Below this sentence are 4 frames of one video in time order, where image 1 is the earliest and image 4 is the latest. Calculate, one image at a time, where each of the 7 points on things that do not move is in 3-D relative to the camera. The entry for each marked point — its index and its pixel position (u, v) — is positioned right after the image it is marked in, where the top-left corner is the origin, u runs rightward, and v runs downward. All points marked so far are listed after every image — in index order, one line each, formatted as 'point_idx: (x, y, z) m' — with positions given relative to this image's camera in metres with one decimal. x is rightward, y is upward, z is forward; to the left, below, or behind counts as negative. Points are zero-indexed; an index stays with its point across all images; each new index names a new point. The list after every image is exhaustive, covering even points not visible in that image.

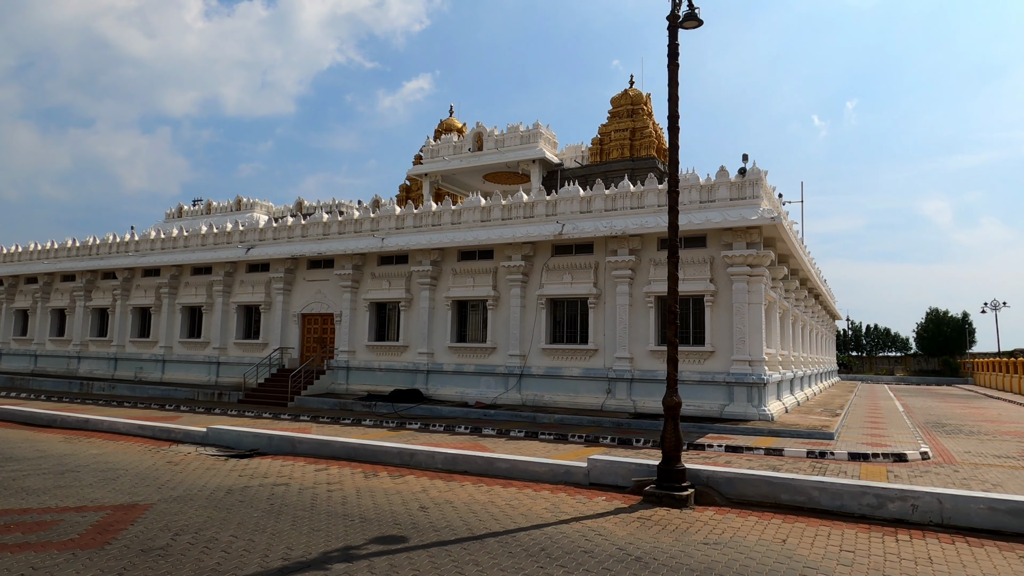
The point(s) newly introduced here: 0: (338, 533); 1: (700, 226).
0: (-1.3, -1.8, +4.7) m
1: (+4.4, +1.4, +14.9) m
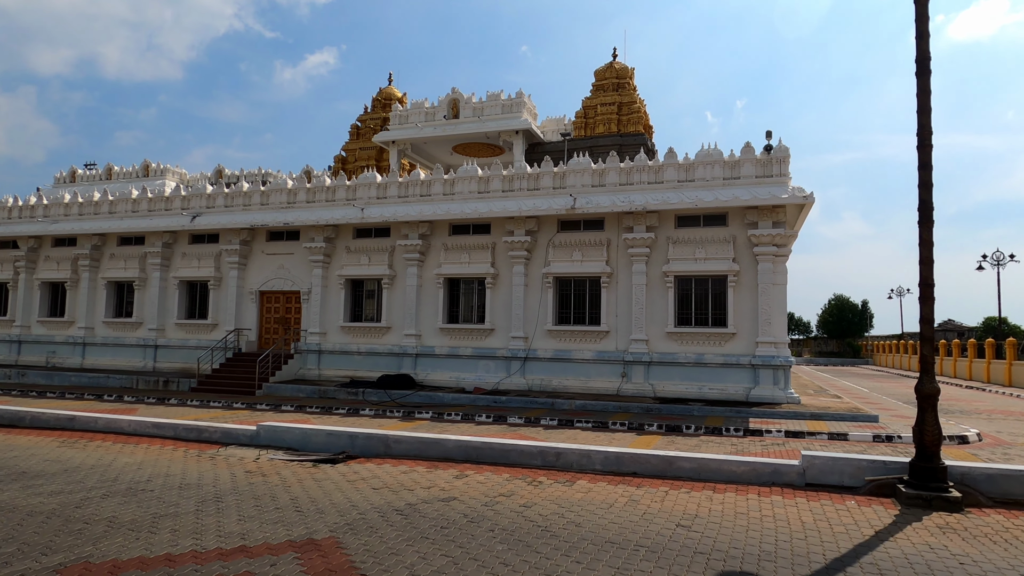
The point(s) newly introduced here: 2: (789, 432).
0: (+0.8, -1.5, +3.5) m
1: (+4.8, +1.9, +14.4) m
2: (+4.8, -2.5, +11.2) m
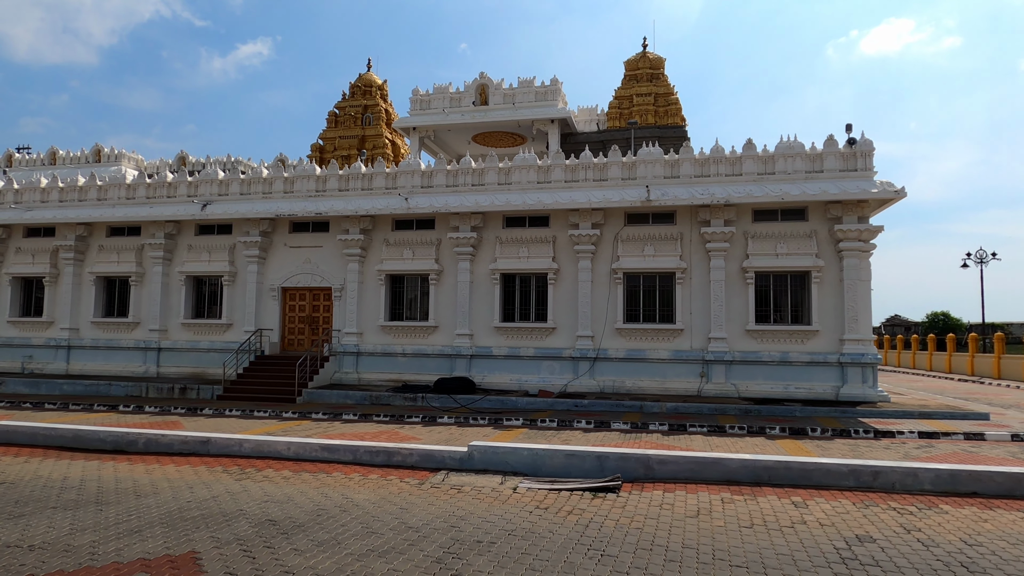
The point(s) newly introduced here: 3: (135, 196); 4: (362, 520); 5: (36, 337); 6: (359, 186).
0: (+3.7, -1.5, +2.7) m
1: (+6.6, +2.0, +13.9) m
2: (+6.9, -2.4, +10.9) m
3: (-11.0, +2.7, +18.7) m
4: (-1.0, -1.6, +4.5) m
5: (-14.2, -1.5, +19.1) m
6: (-4.1, +2.7, +17.1) m
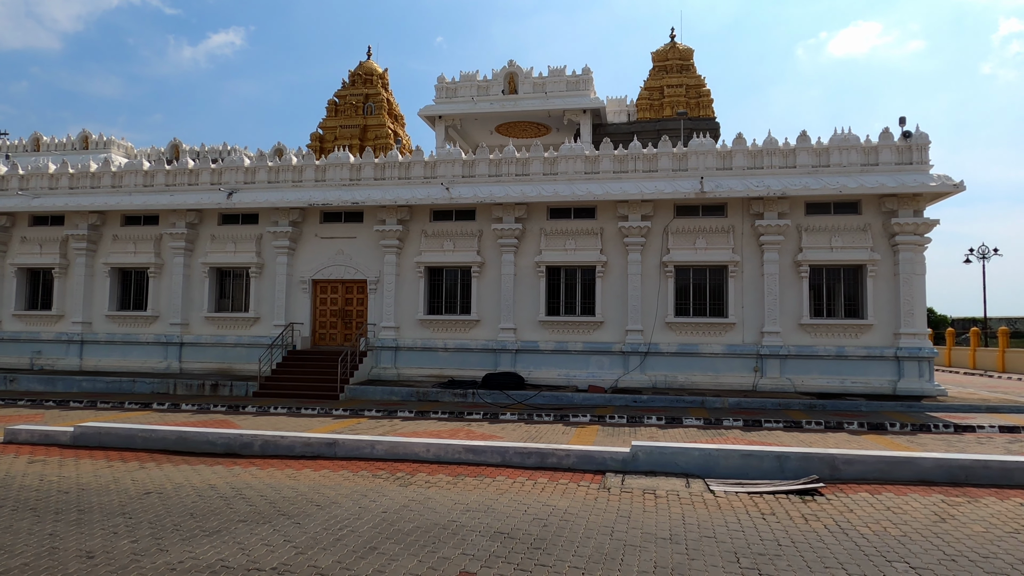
0: (+5.4, -1.5, +2.6) m
1: (+7.8, +2.1, +13.8) m
2: (+8.3, -2.3, +10.8) m
3: (-9.9, +2.9, +17.8) m
4: (+0.6, -1.5, +4.1) m
5: (-13.2, -1.2, +18.2) m
6: (-3.0, +2.9, +16.5) m
